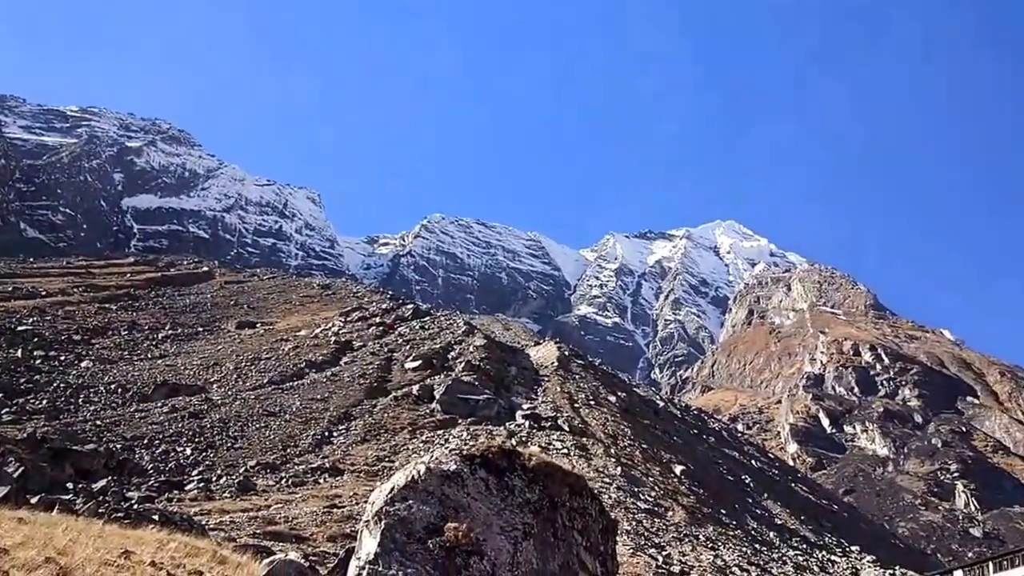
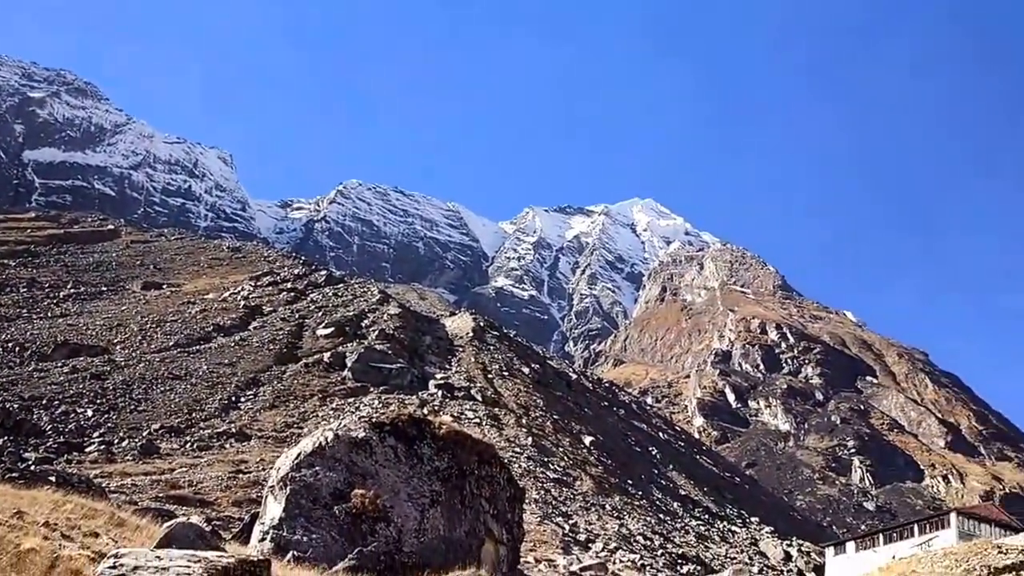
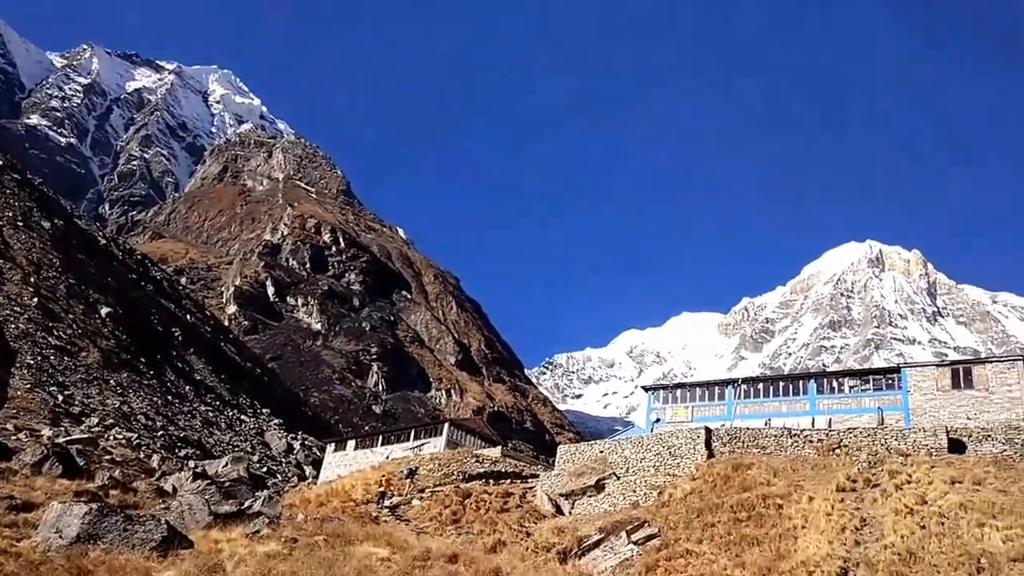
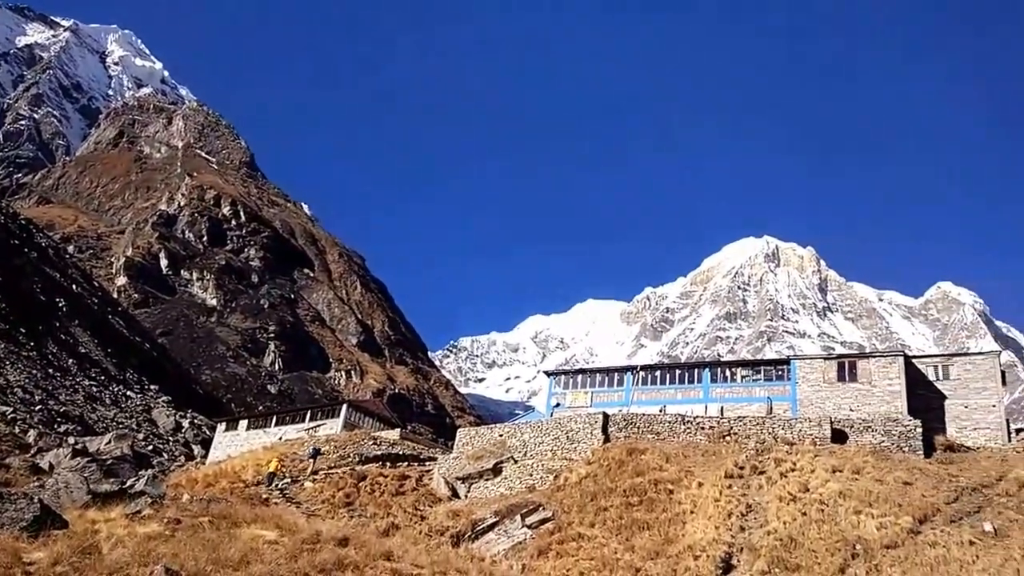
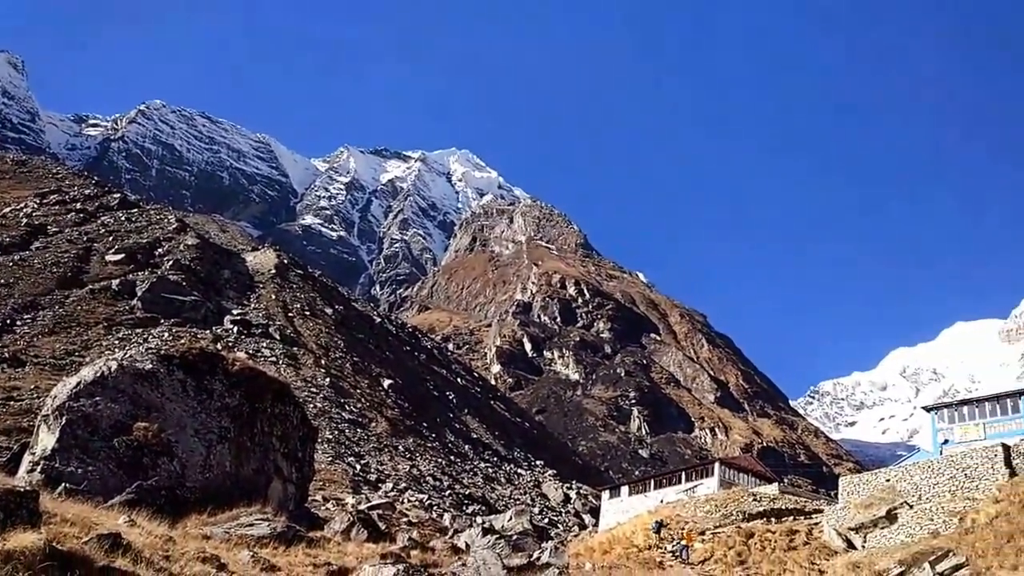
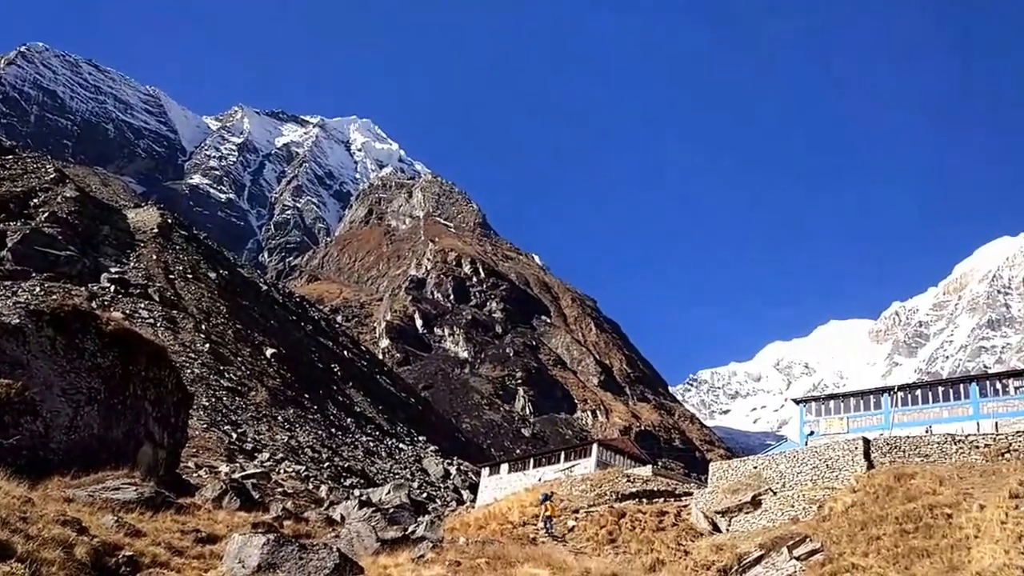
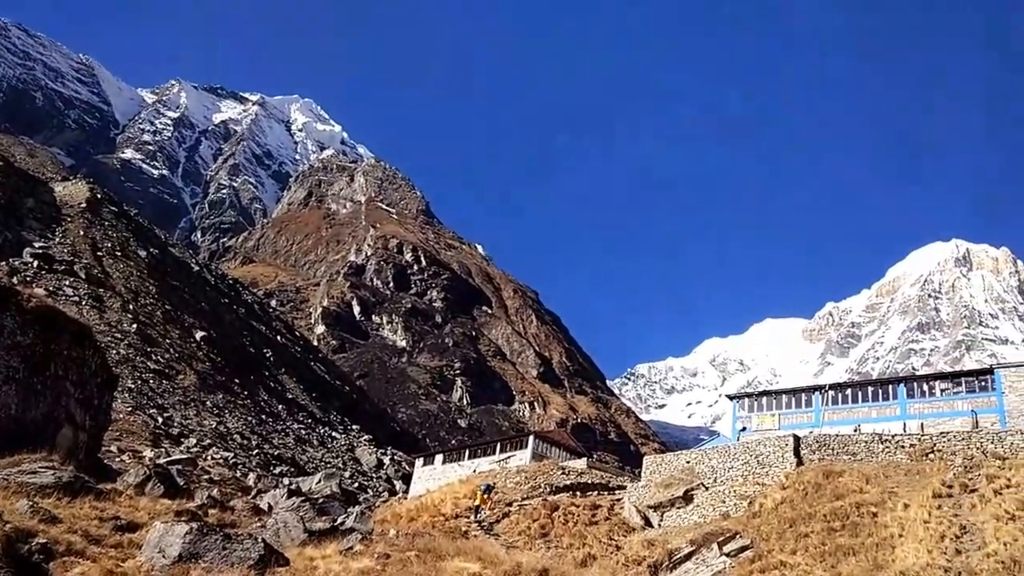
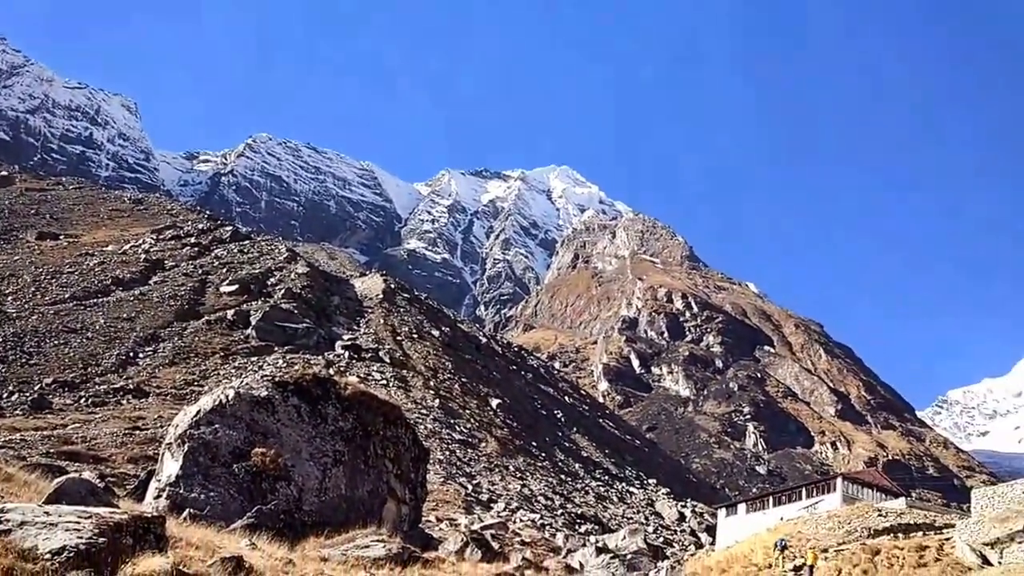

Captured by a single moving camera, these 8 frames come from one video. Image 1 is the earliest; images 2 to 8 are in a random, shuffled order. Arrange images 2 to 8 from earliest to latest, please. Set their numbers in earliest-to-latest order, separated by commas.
2, 8, 5, 6, 7, 3, 4
